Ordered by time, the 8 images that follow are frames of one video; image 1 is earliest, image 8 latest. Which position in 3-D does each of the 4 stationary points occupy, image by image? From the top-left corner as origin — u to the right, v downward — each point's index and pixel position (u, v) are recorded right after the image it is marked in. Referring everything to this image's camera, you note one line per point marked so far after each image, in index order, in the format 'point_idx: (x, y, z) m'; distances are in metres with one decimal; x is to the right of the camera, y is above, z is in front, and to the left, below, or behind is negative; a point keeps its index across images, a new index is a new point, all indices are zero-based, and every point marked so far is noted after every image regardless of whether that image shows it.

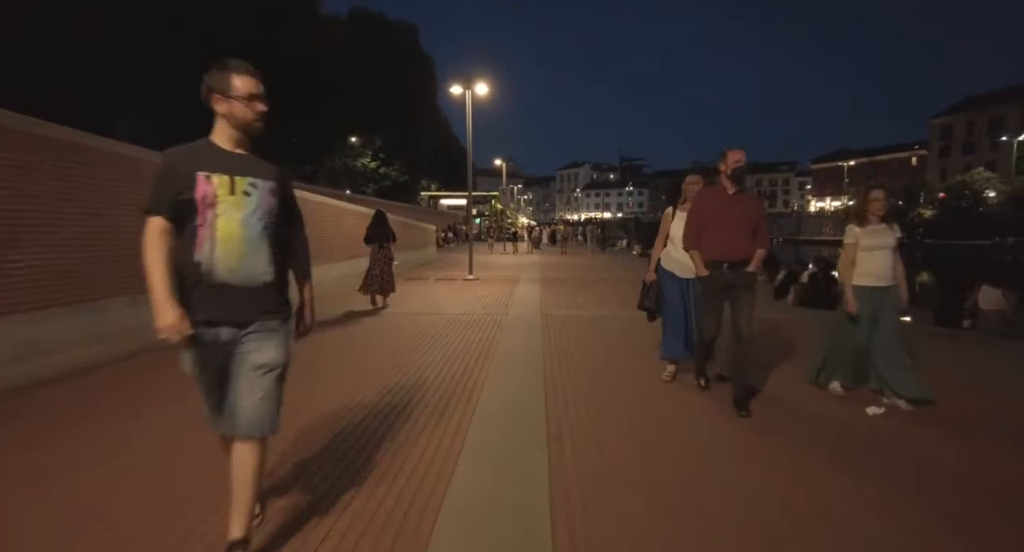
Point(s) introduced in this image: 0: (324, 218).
0: (-5.5, +1.8, +16.0) m
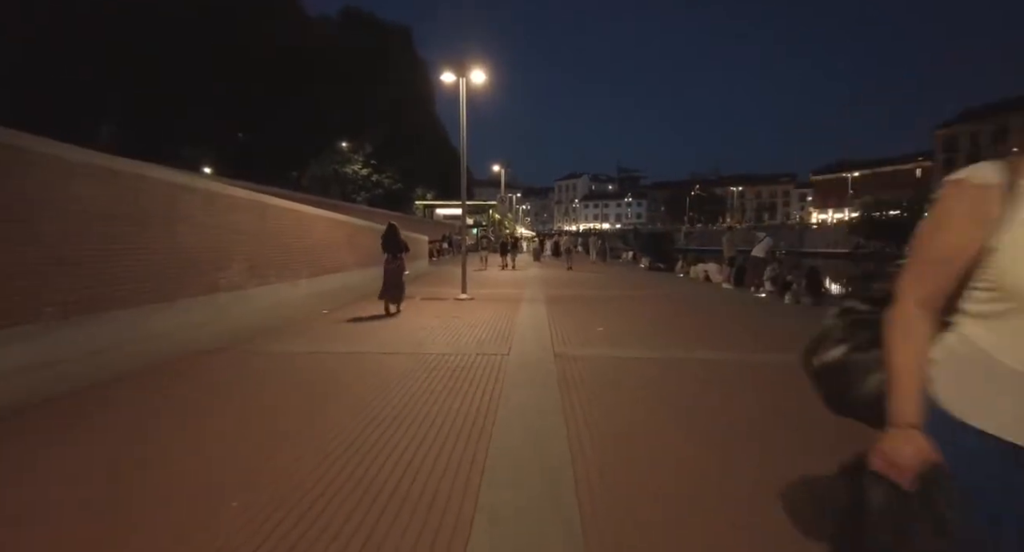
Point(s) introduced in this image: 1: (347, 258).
0: (-5.5, +1.4, +14.0) m
1: (-5.4, +0.6, +16.3) m
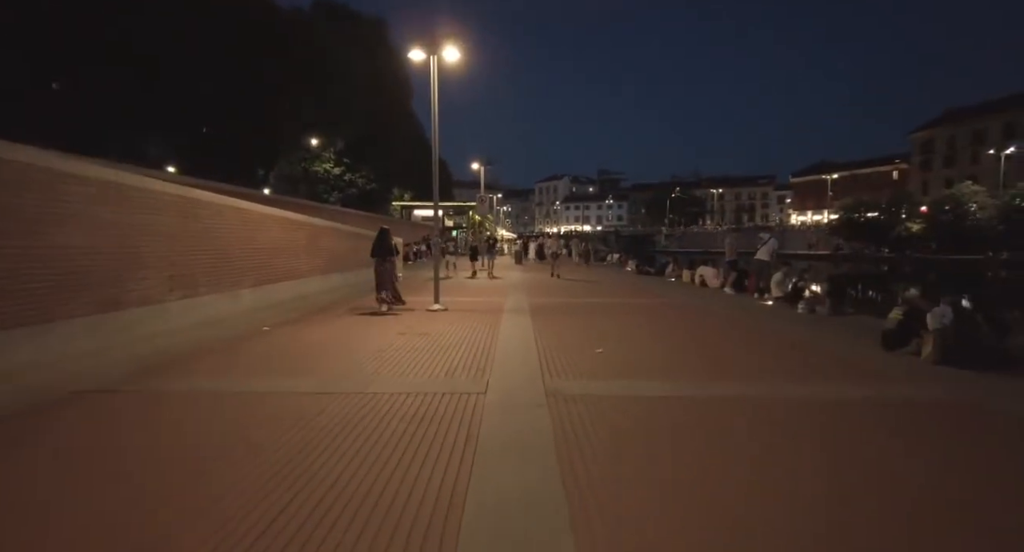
0: (-6.0, +1.2, +12.3) m
1: (-6.0, +0.4, +14.5) m
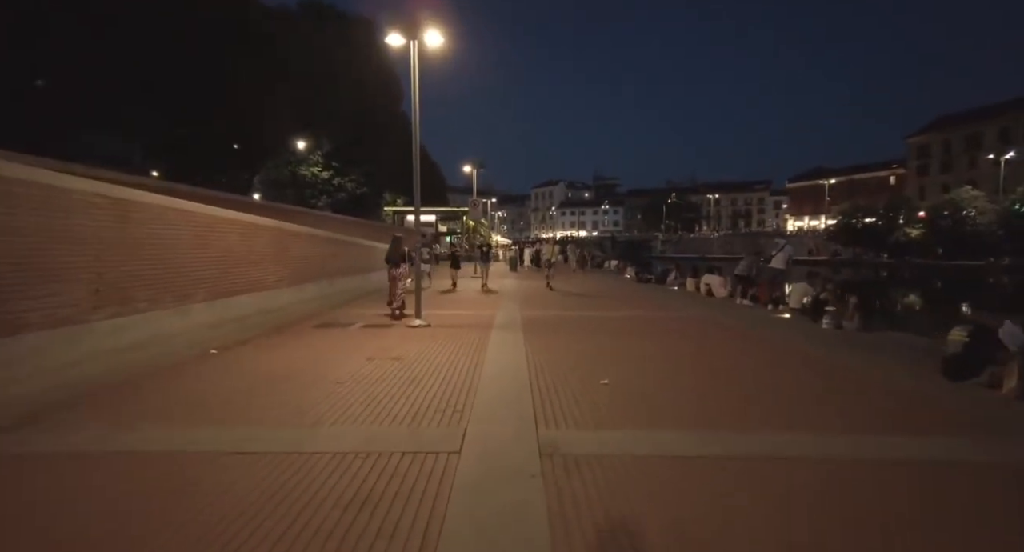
0: (-6.2, +0.9, +11.1) m
1: (-6.2, +0.1, +13.3) m
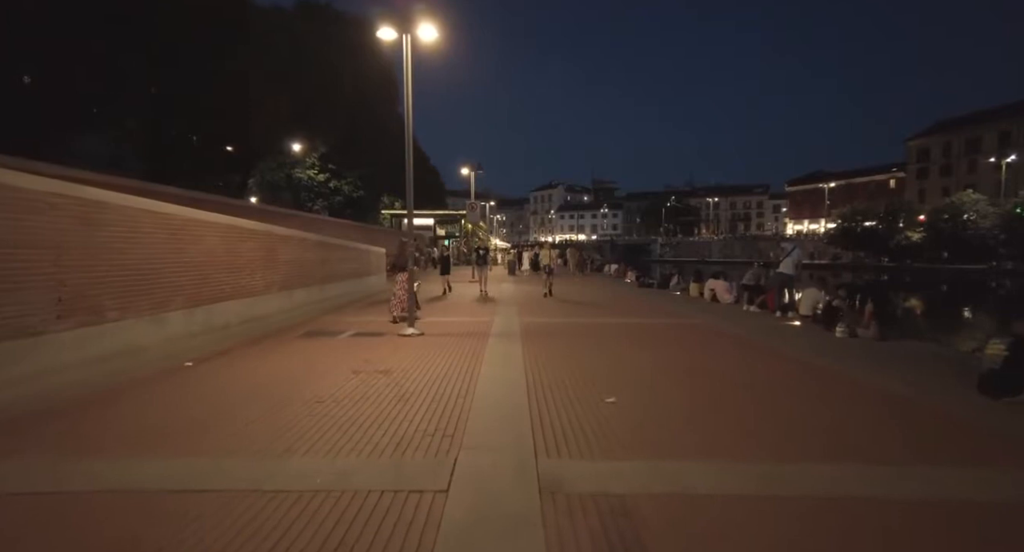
0: (-6.2, +0.8, +10.6) m
1: (-6.2, 0.0, +12.8) m
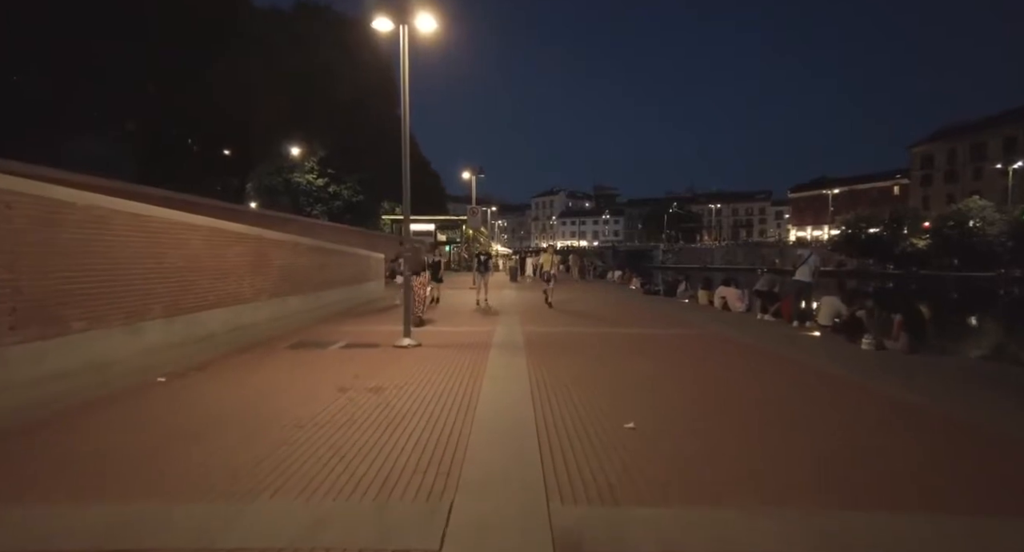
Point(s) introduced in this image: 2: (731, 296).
0: (-6.2, +0.7, +10.0) m
1: (-6.2, -0.1, +12.3) m
2: (+7.8, -0.7, +17.6) m
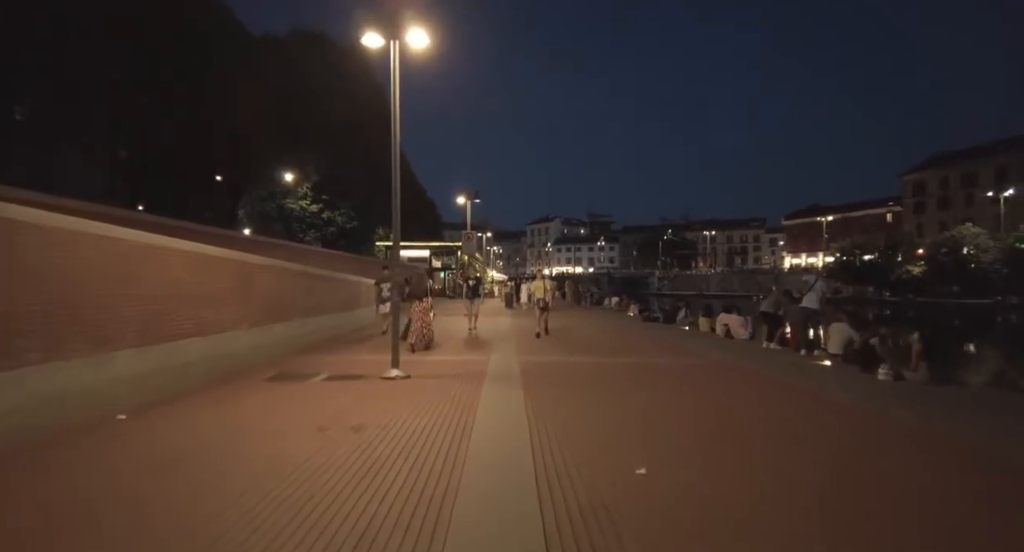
0: (-6.3, +0.1, +9.5) m
1: (-6.3, -0.8, +11.8) m
2: (+7.6, -1.7, +17.1) m
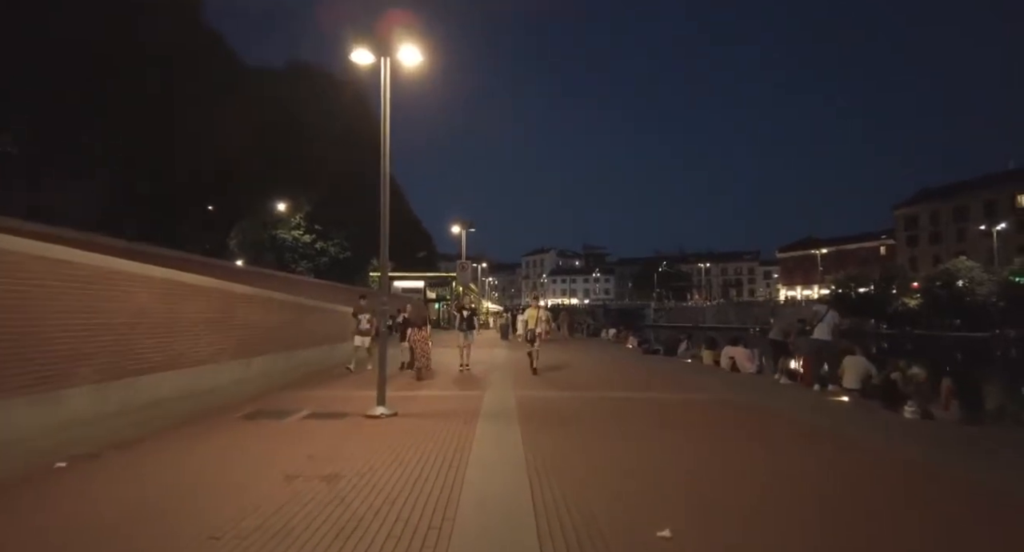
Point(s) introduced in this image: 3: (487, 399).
0: (-6.3, -0.4, +8.9) m
1: (-6.4, -1.5, +11.1) m
2: (+7.5, -2.7, +16.5) m
3: (-0.6, -2.9, +12.1) m
